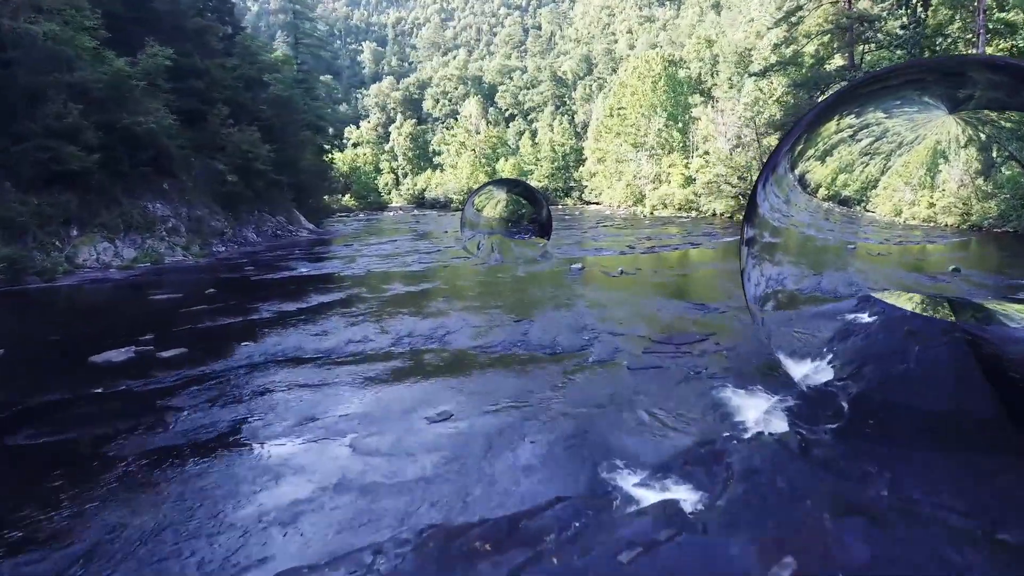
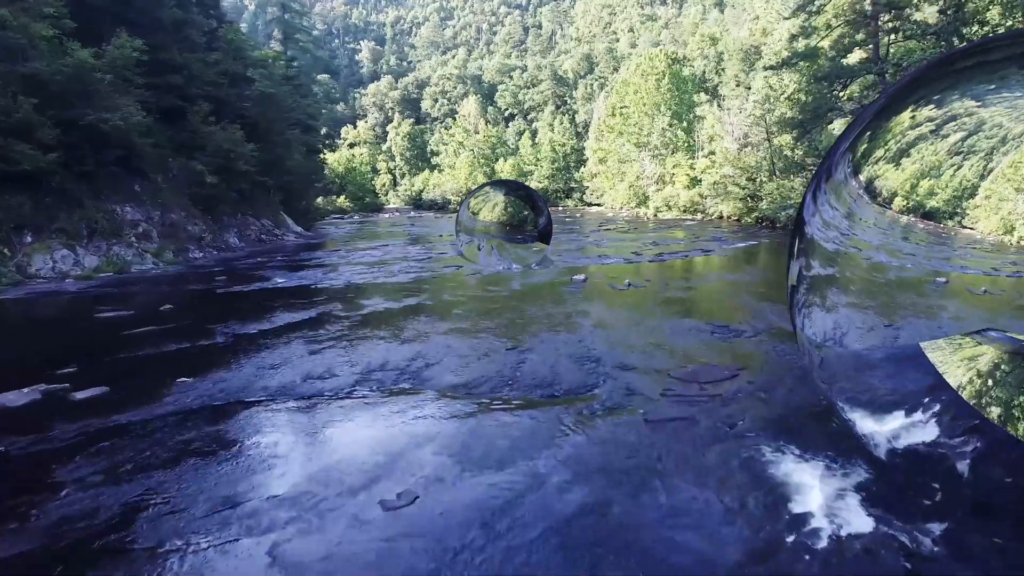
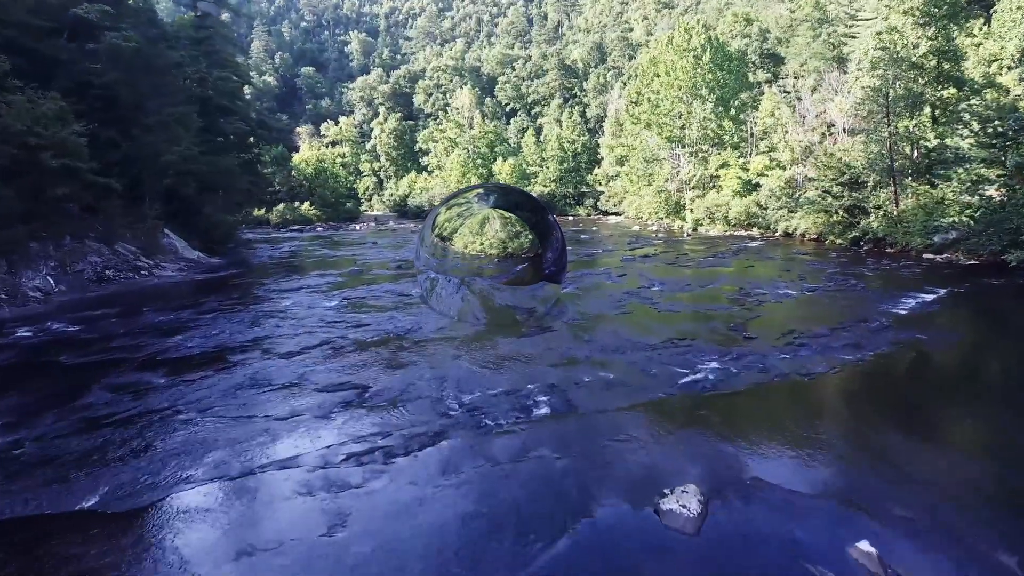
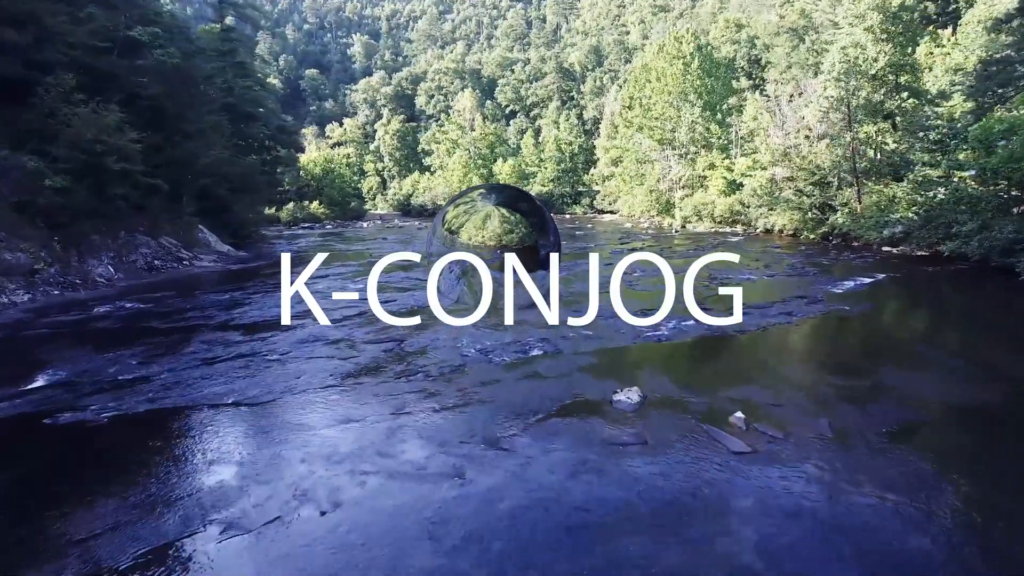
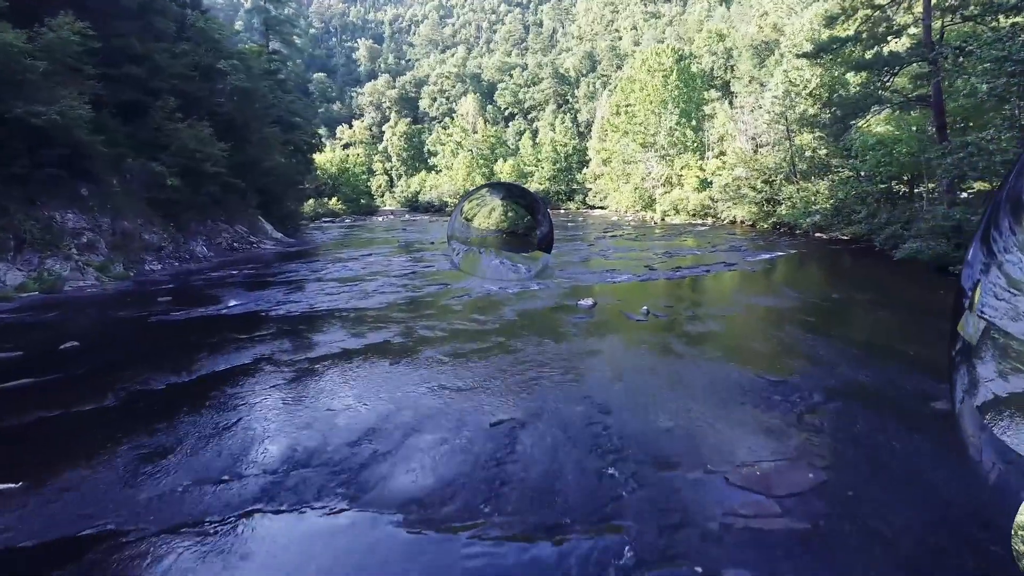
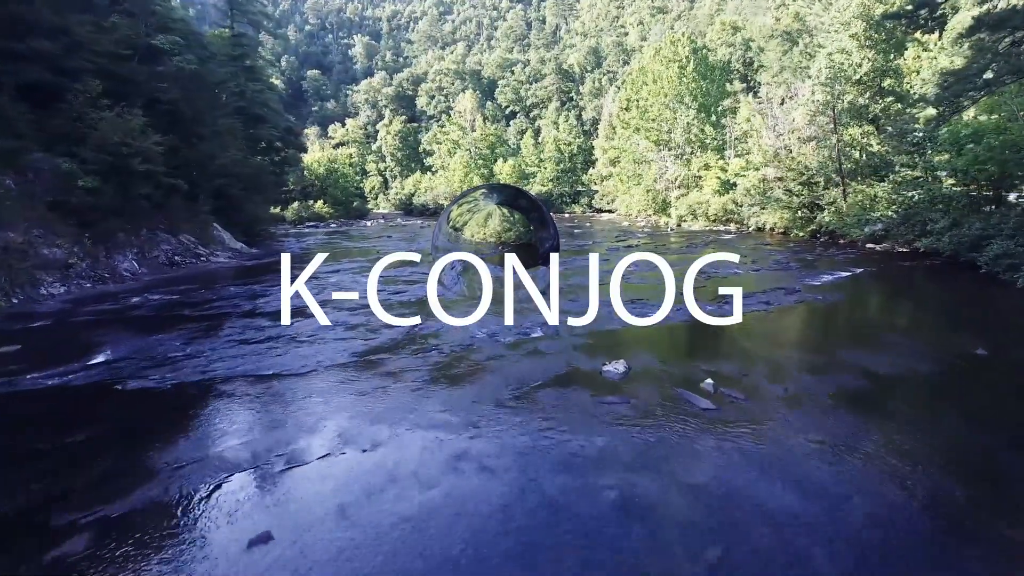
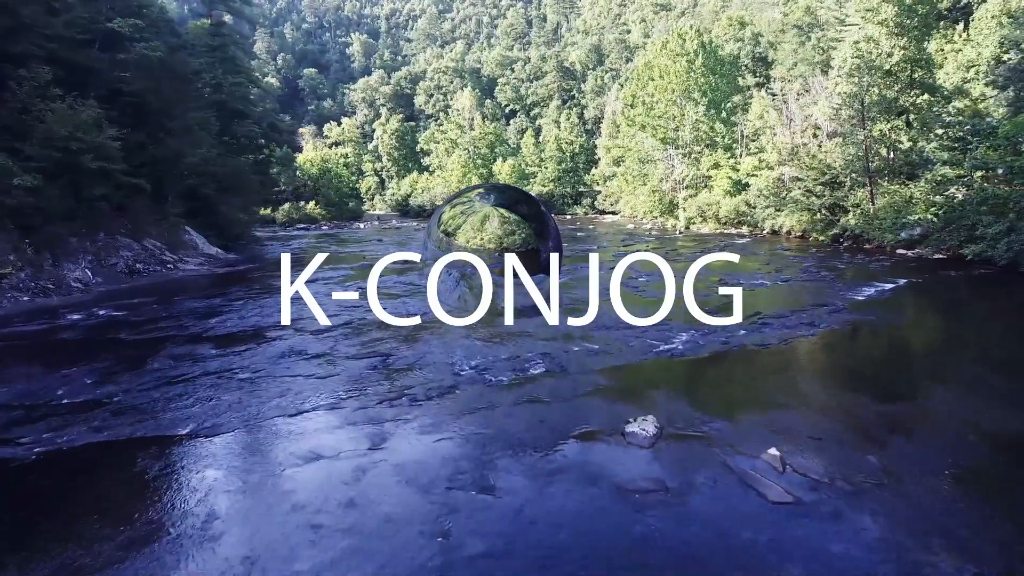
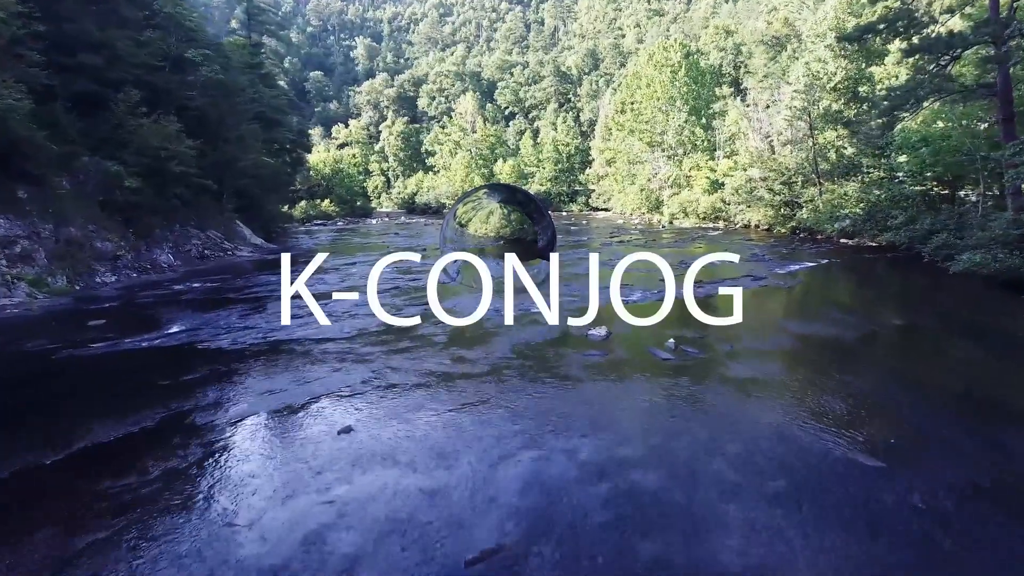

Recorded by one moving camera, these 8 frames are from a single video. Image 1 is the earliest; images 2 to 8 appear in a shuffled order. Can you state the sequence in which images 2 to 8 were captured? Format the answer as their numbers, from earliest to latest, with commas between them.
2, 5, 8, 6, 4, 7, 3
